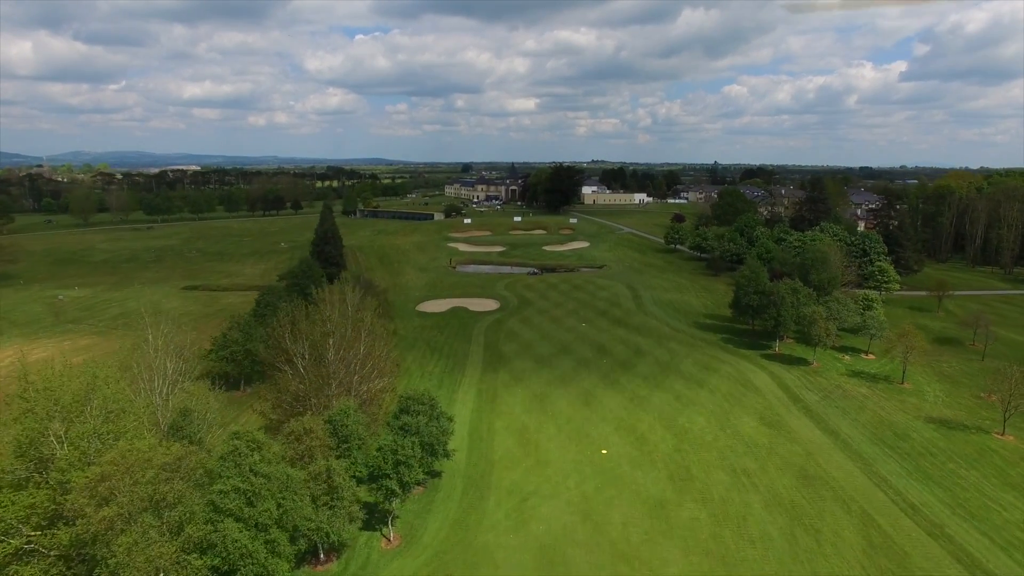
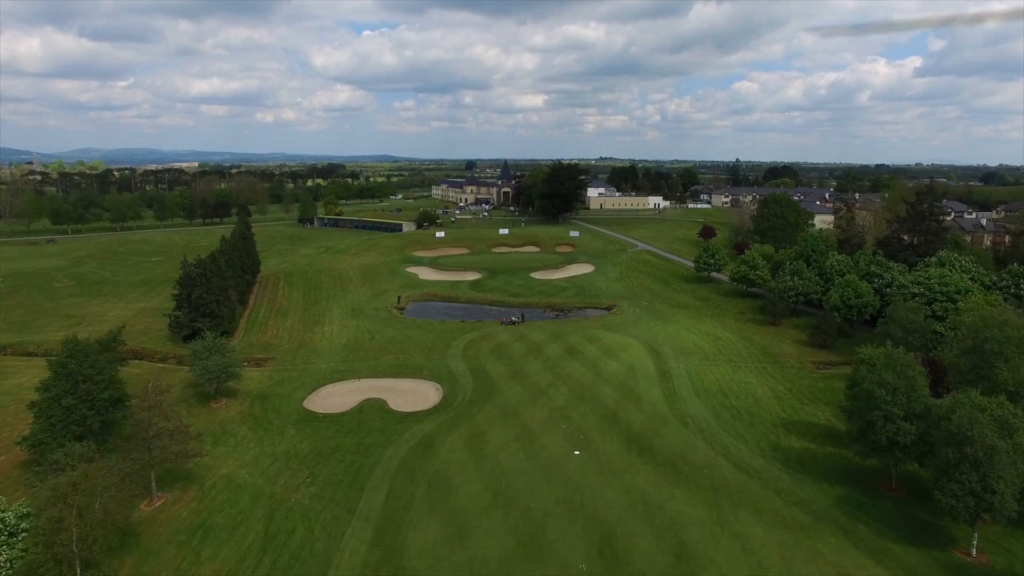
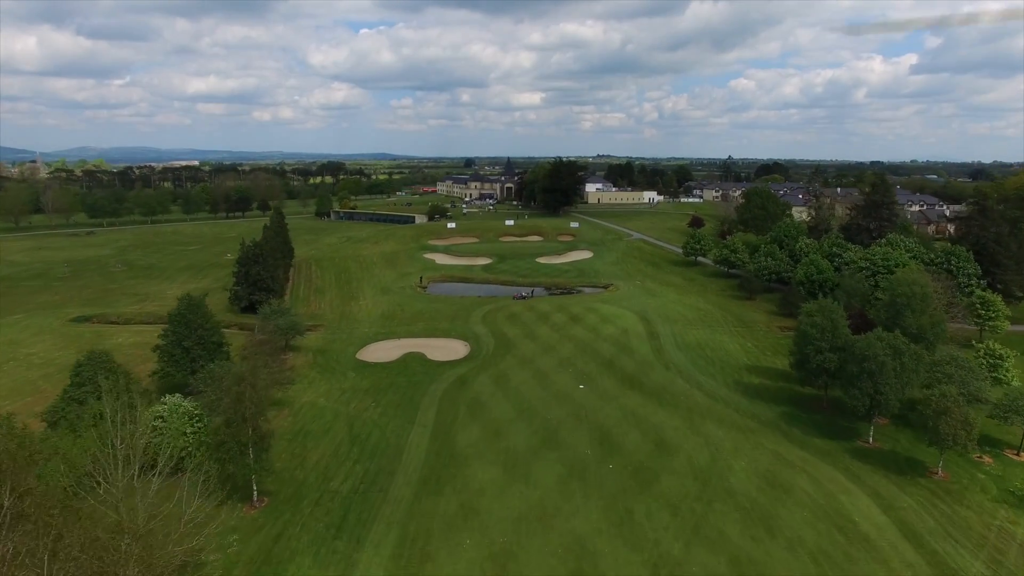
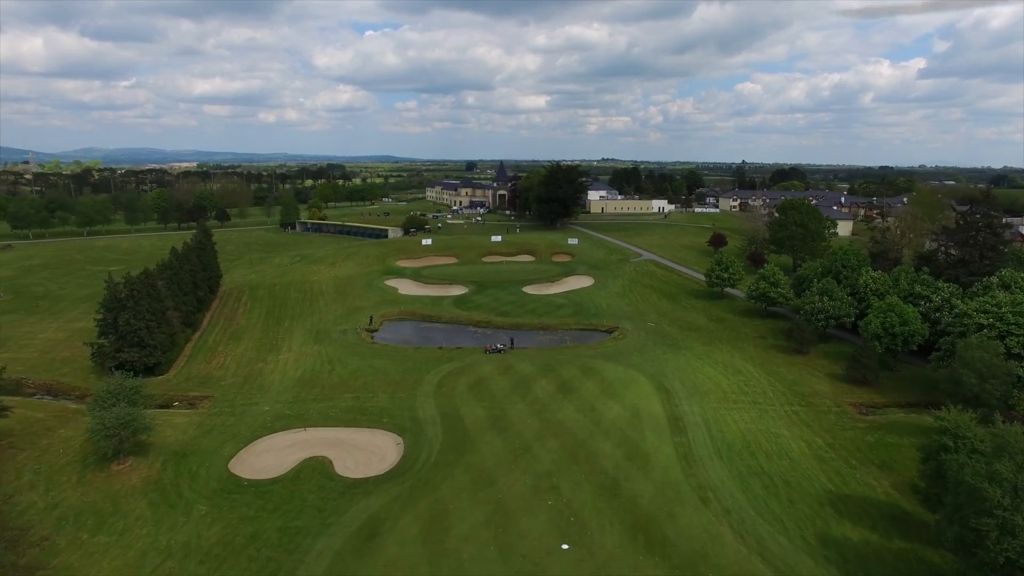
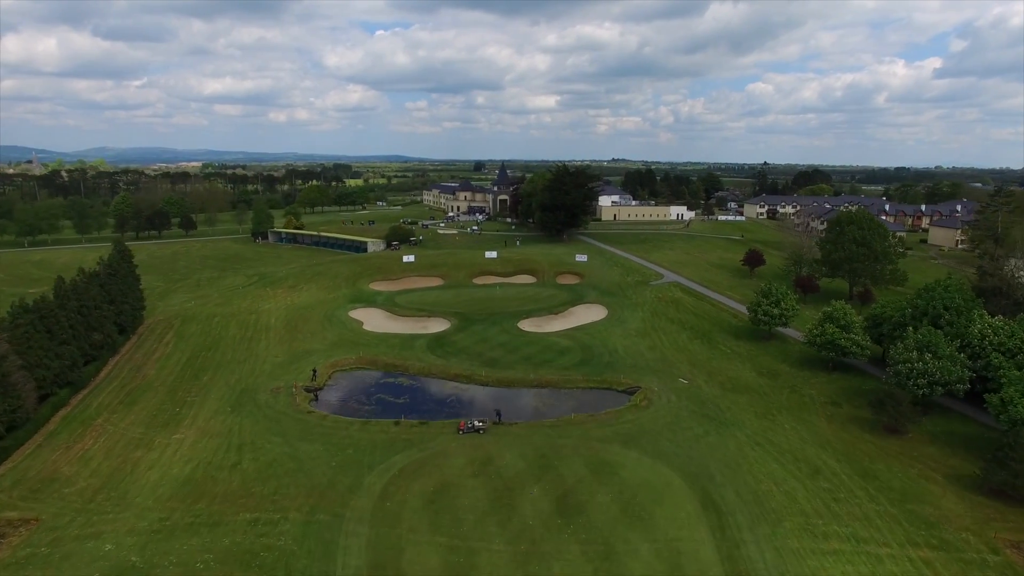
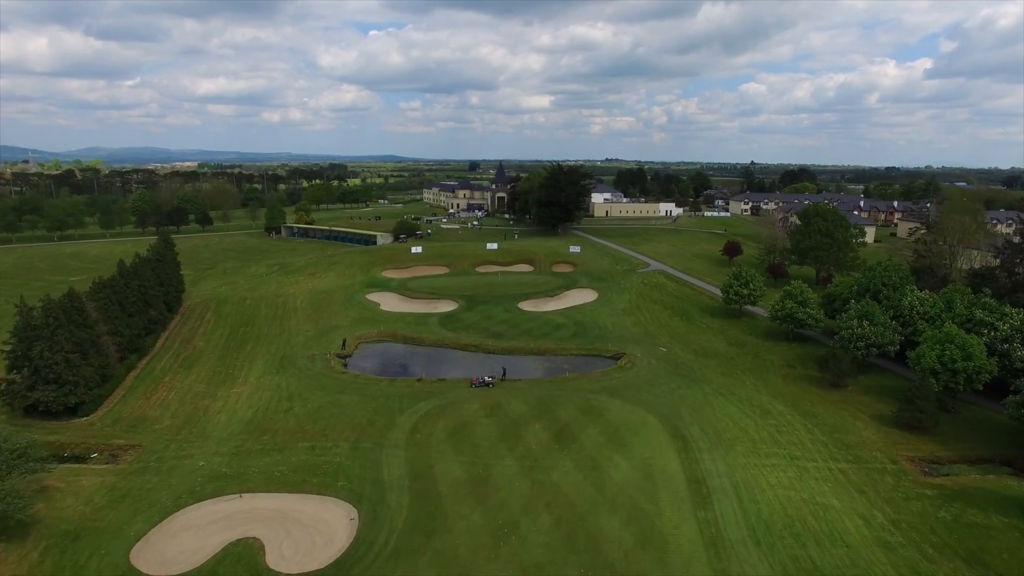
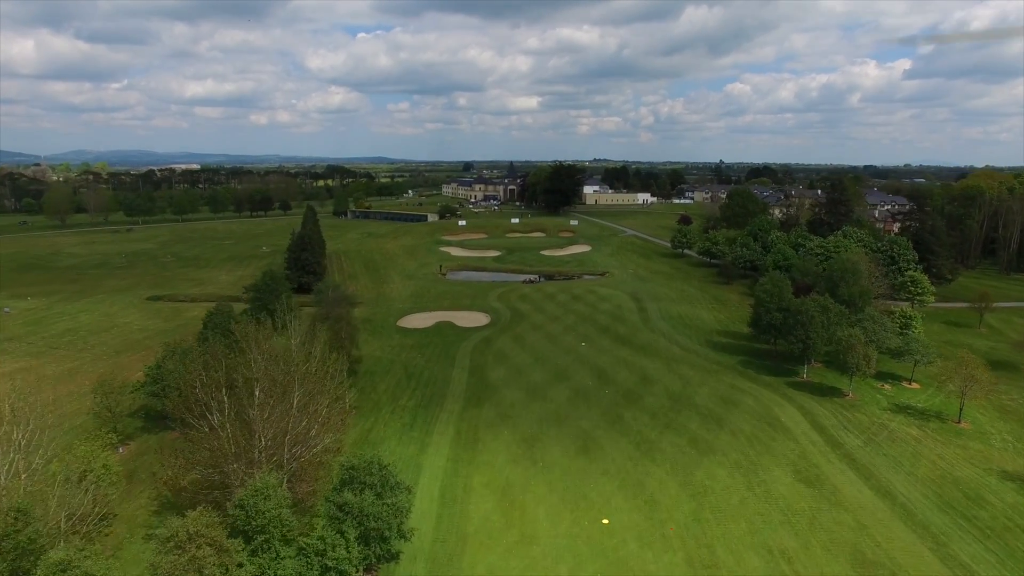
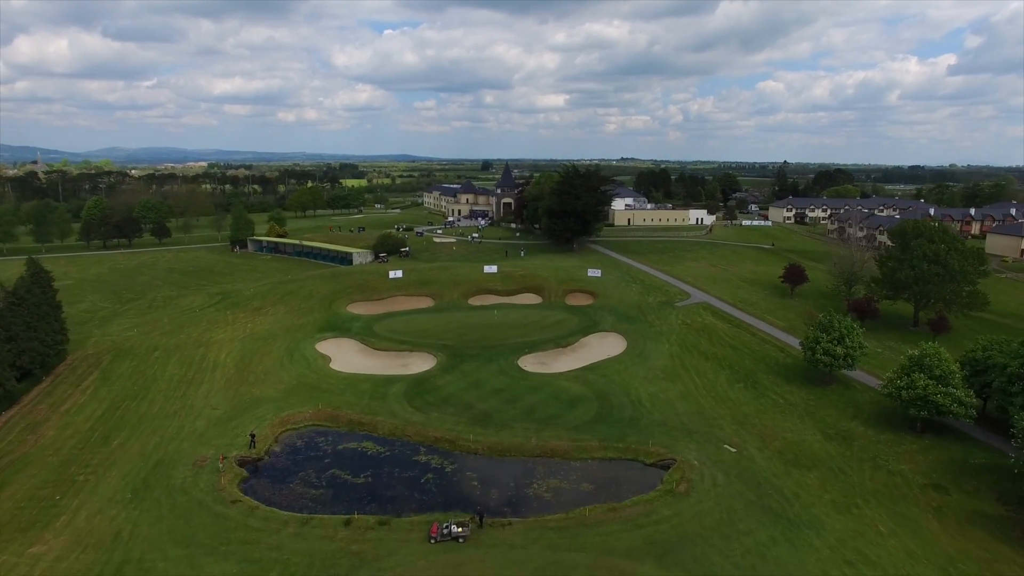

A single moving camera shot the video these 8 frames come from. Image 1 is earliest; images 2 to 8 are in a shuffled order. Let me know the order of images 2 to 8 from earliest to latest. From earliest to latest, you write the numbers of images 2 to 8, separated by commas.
7, 3, 2, 4, 6, 5, 8
